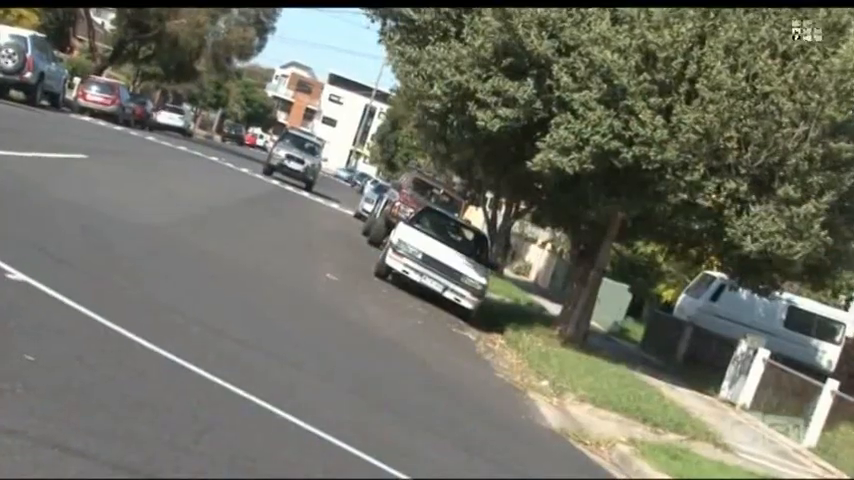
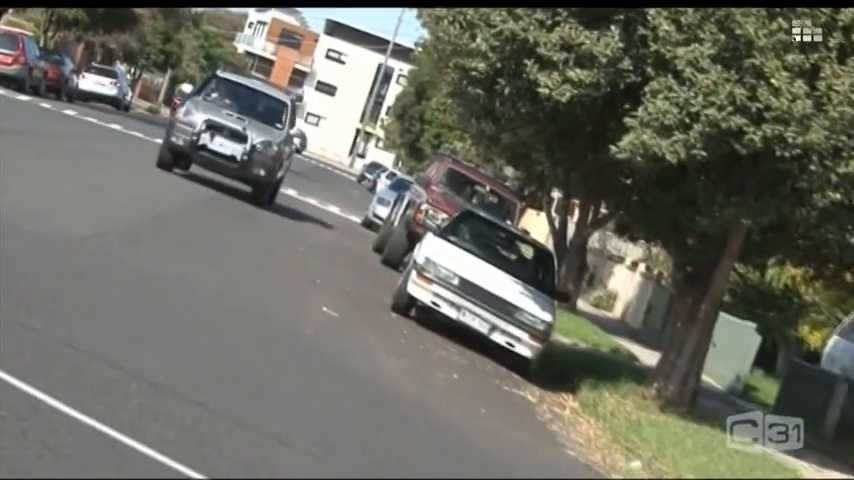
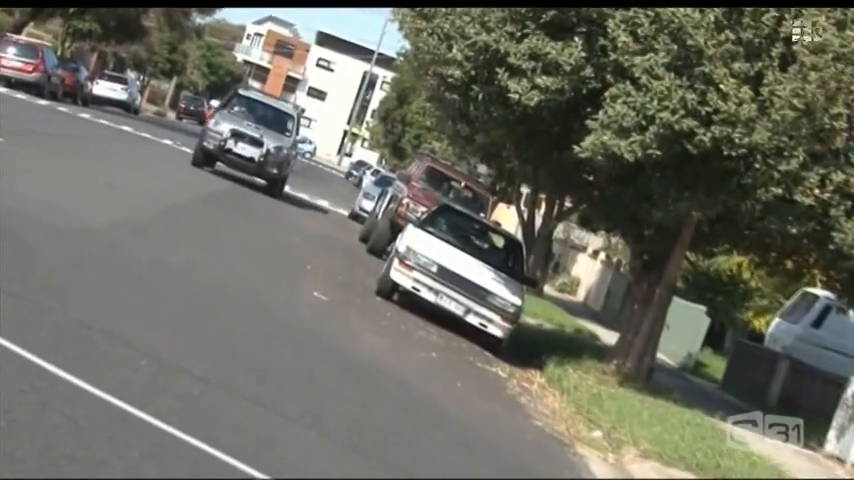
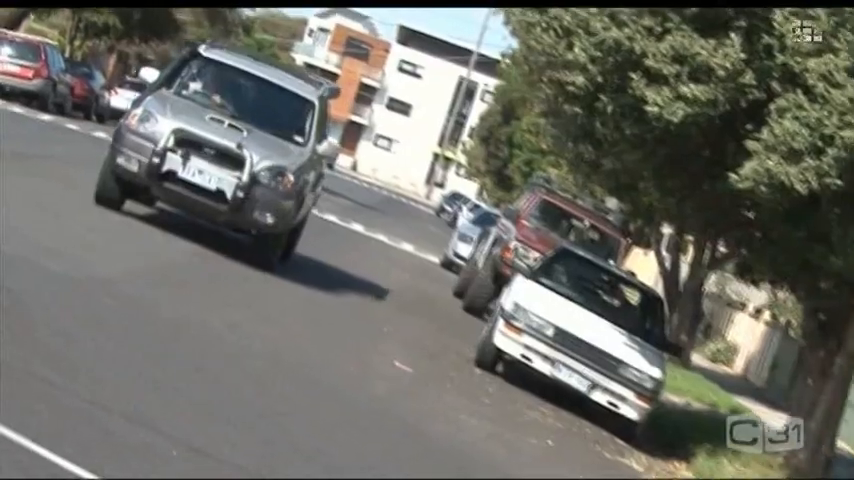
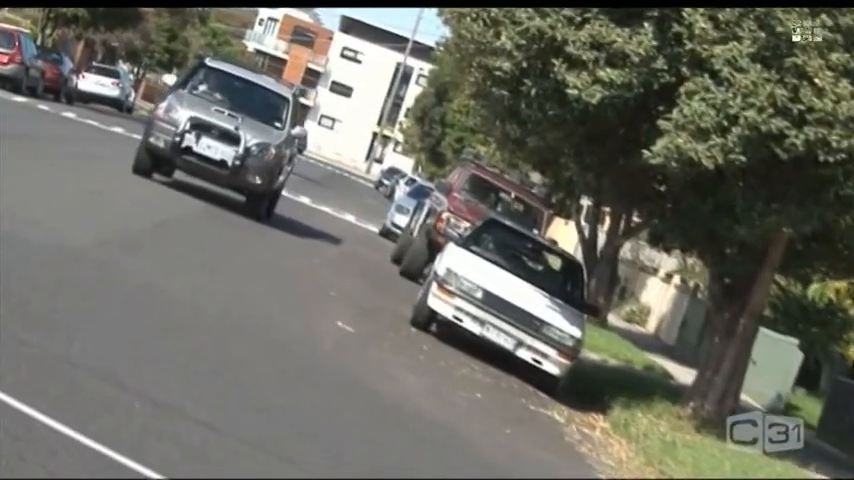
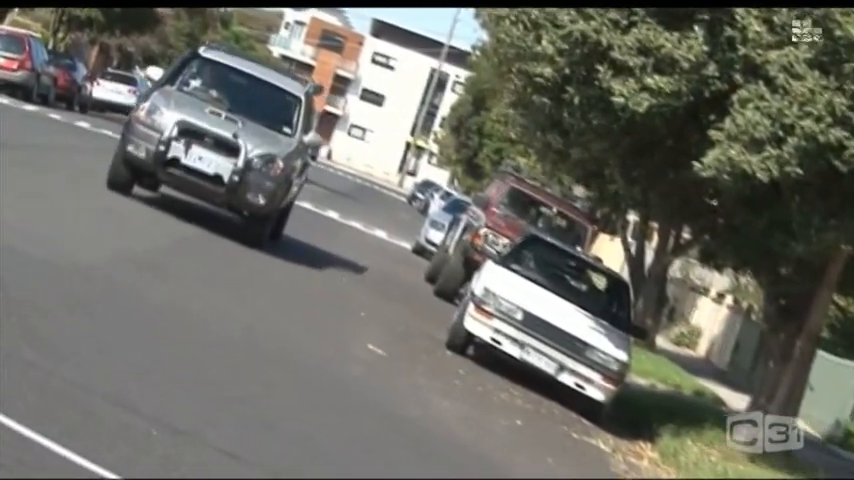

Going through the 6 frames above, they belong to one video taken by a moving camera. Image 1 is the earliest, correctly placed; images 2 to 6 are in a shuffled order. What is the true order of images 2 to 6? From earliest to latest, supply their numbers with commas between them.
3, 2, 5, 6, 4
